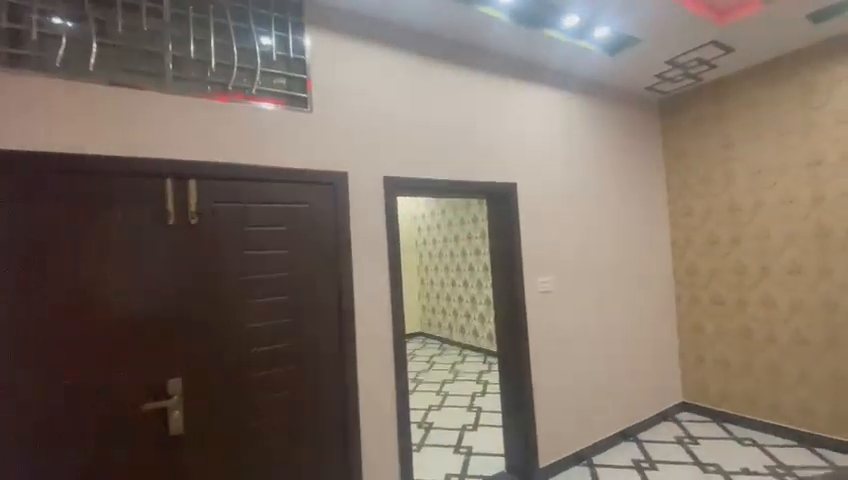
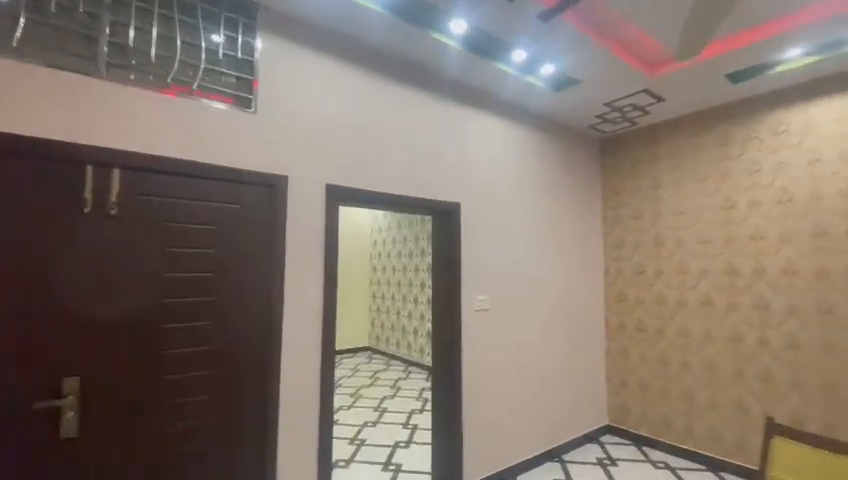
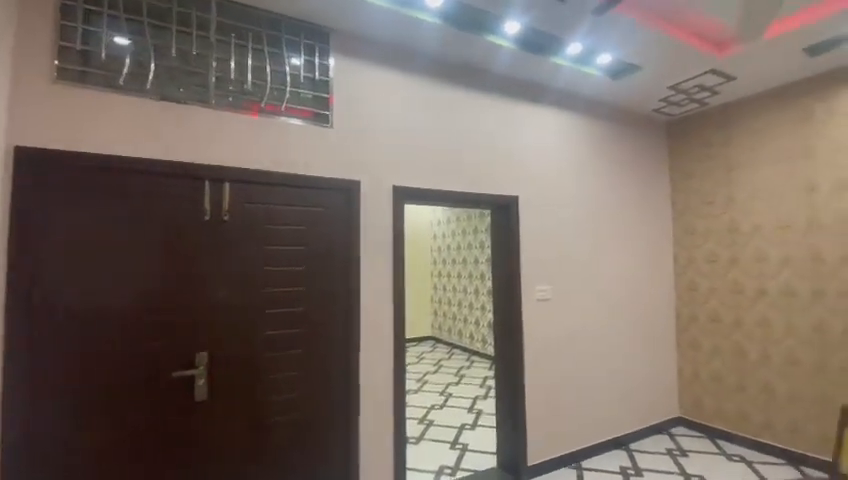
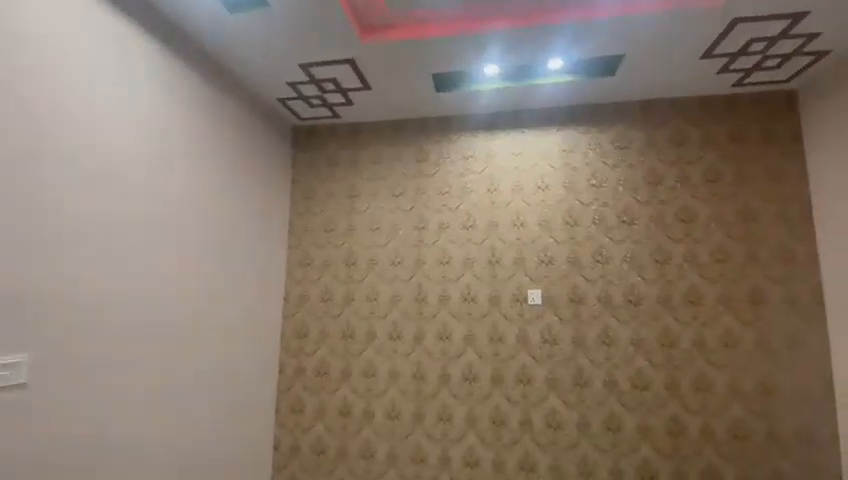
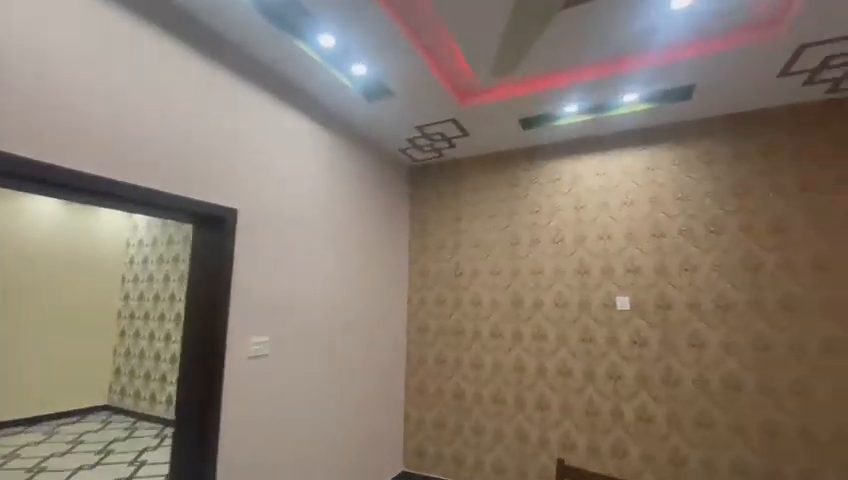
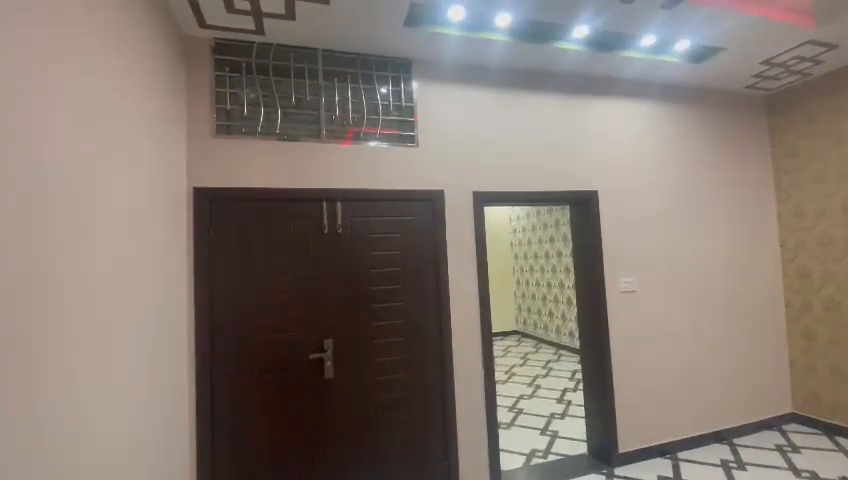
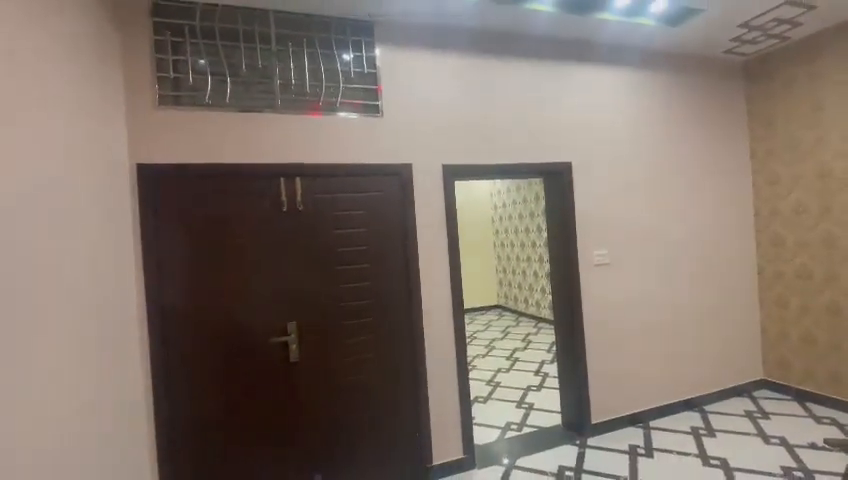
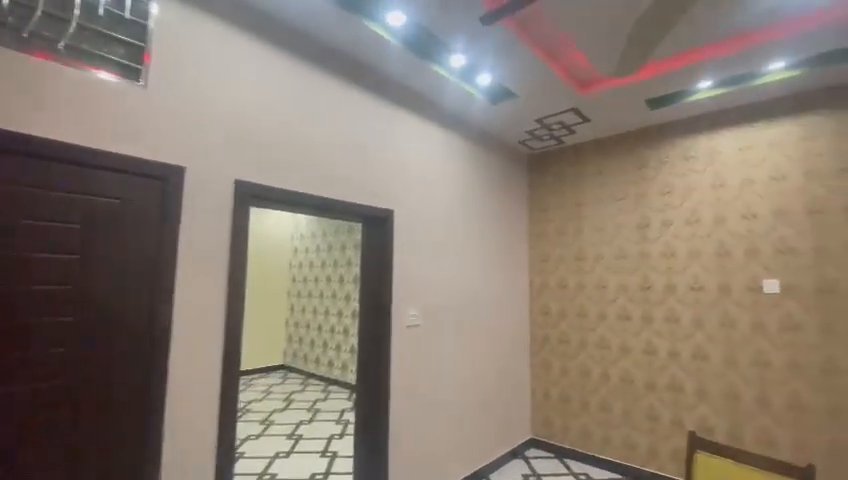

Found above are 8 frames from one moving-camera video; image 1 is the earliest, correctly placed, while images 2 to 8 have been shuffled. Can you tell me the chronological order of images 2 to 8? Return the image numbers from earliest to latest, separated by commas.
7, 6, 3, 2, 8, 5, 4
